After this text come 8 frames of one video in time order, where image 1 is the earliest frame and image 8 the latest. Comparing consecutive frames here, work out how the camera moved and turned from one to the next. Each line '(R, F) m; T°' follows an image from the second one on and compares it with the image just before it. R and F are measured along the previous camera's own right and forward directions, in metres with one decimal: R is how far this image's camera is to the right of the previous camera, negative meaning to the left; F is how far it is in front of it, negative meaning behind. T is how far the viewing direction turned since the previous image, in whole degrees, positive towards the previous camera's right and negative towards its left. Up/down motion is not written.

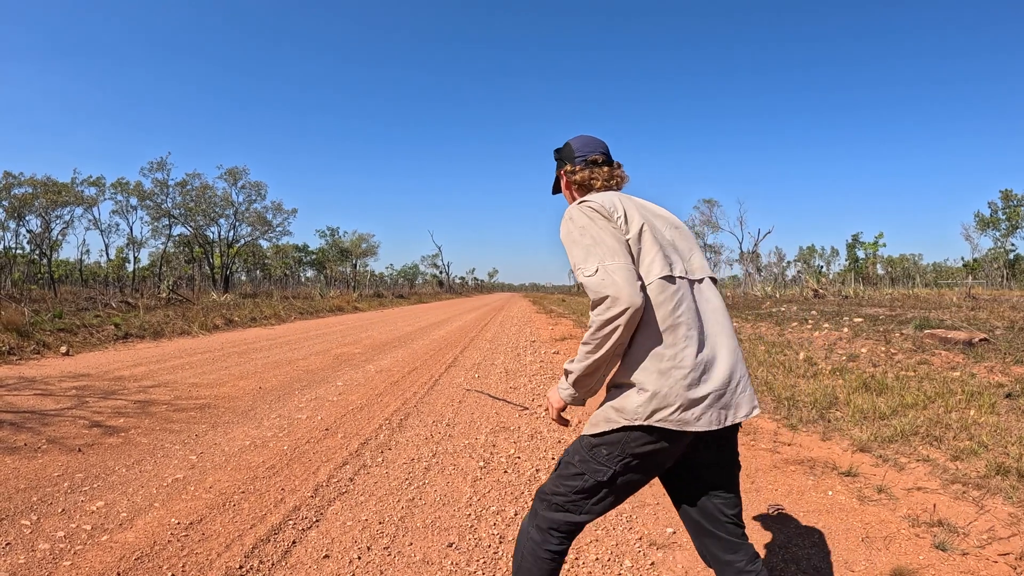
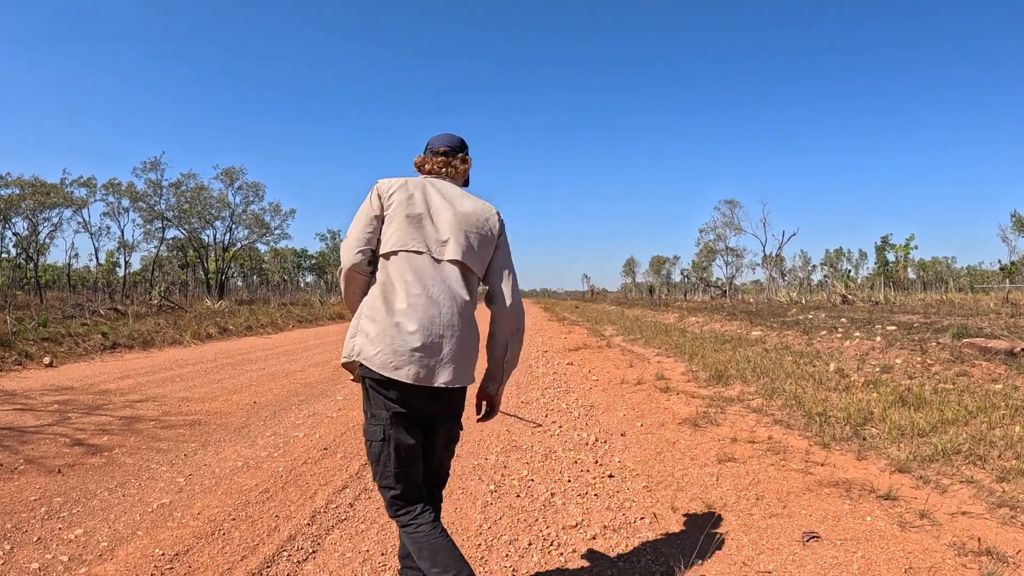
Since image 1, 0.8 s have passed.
(-0.3, +0.5) m; 0°
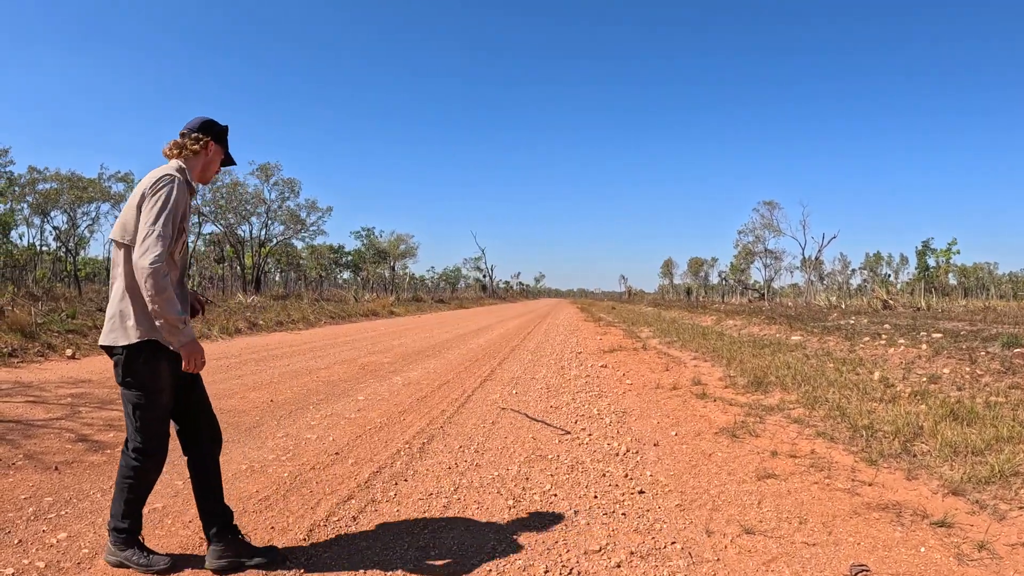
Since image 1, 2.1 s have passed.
(0.0, +0.2) m; -3°
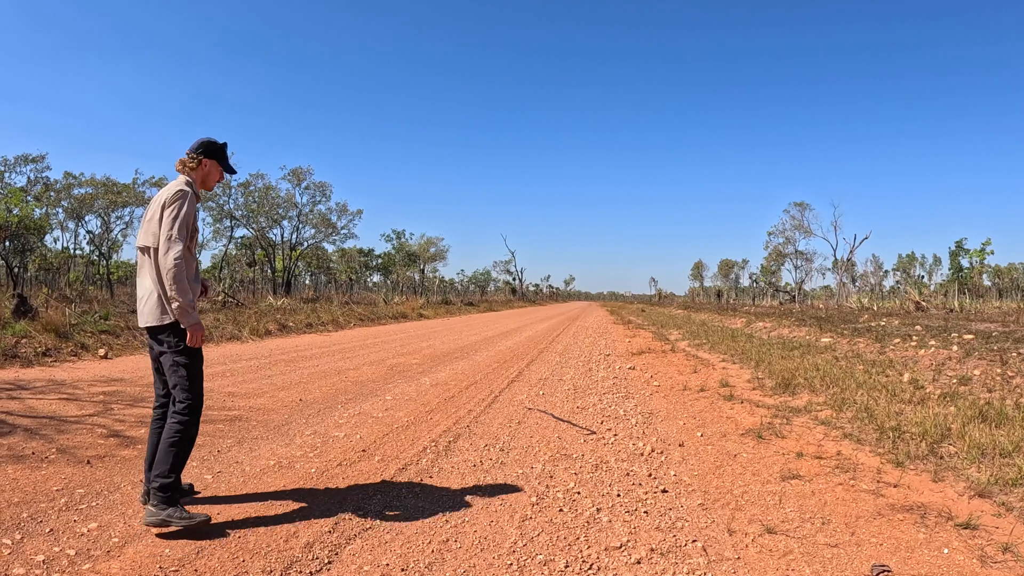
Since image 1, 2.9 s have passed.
(0.0, 0.0) m; -3°
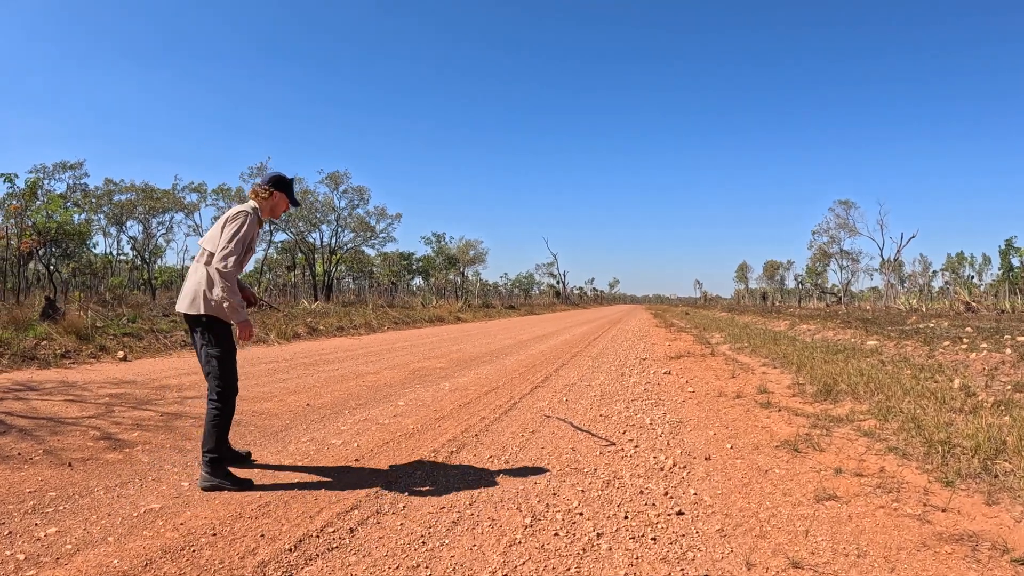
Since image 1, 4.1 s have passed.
(+0.2, +0.2) m; -4°
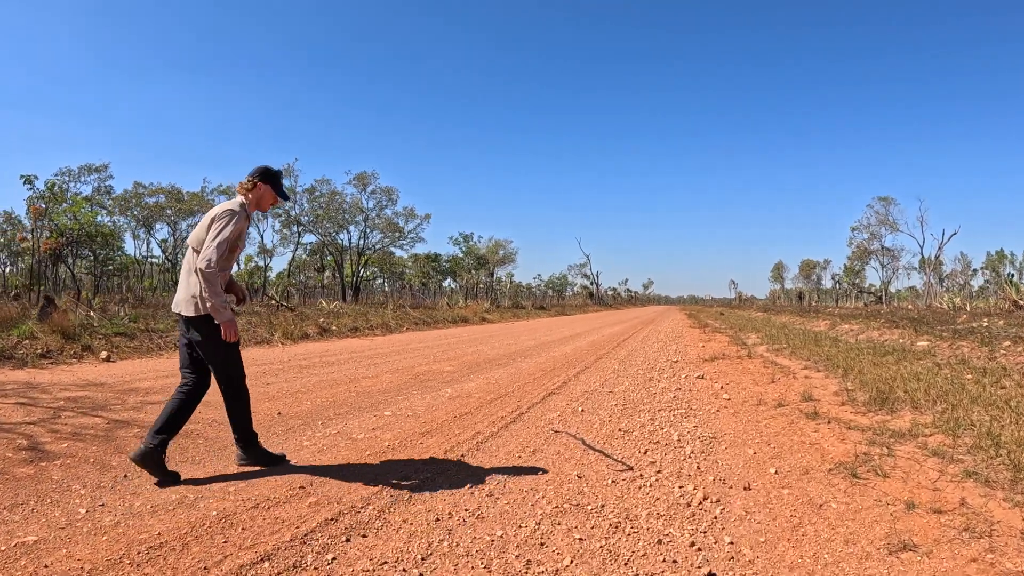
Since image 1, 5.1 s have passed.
(+0.2, +0.6) m; -4°
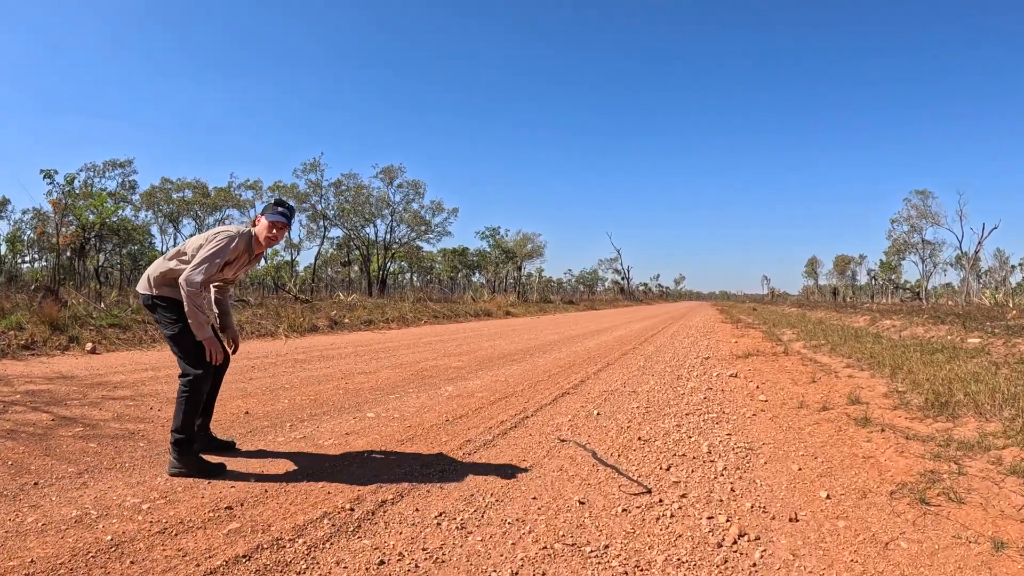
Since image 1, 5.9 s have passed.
(+0.2, +0.5) m; -3°
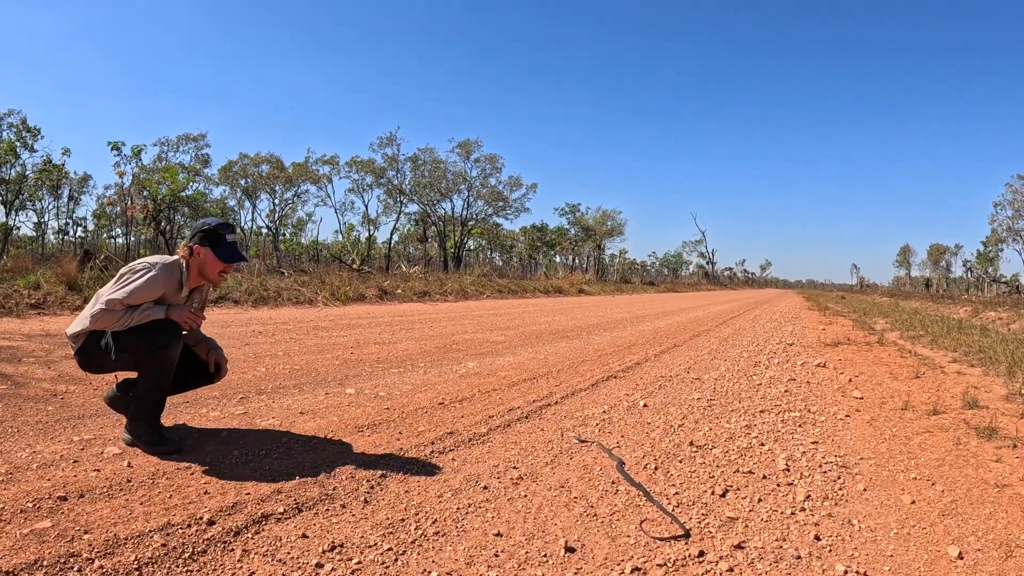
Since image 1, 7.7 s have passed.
(+0.3, +0.8) m; -9°
